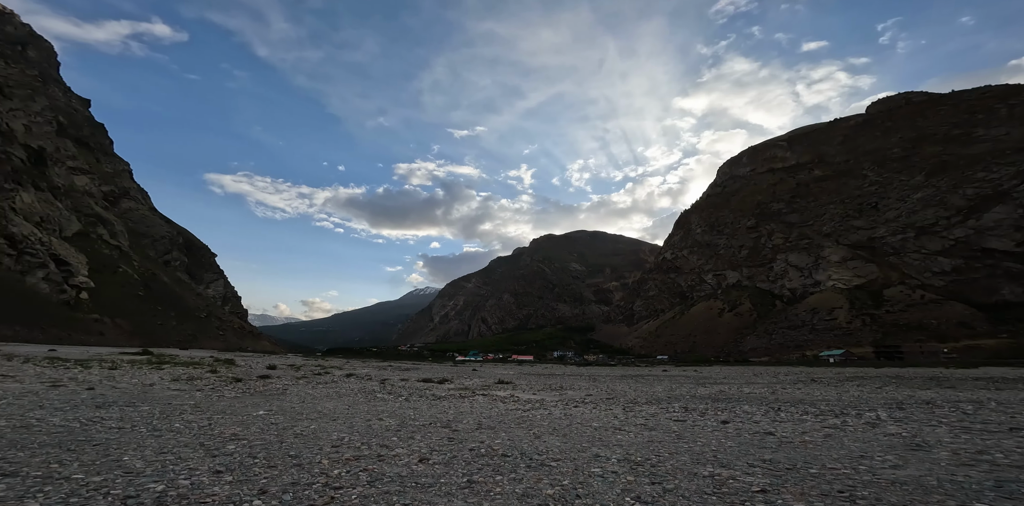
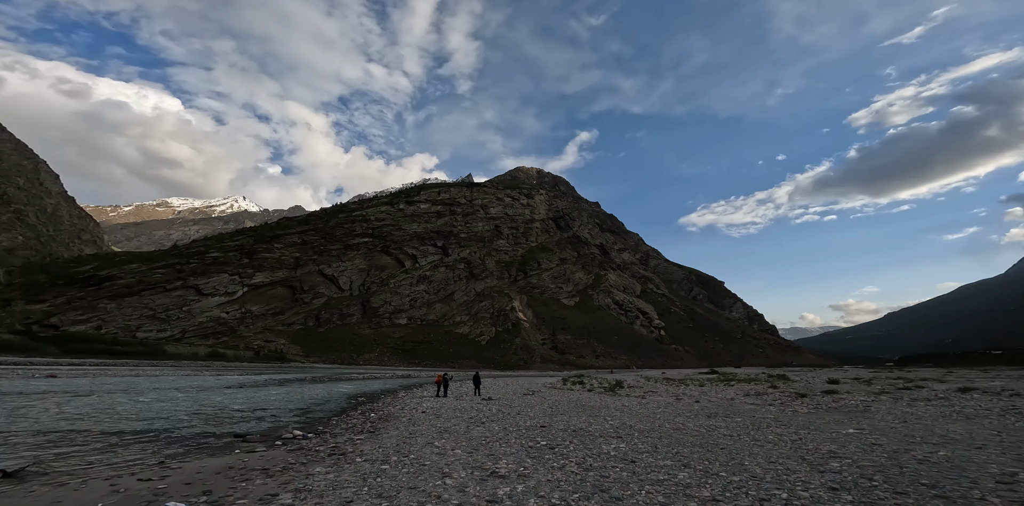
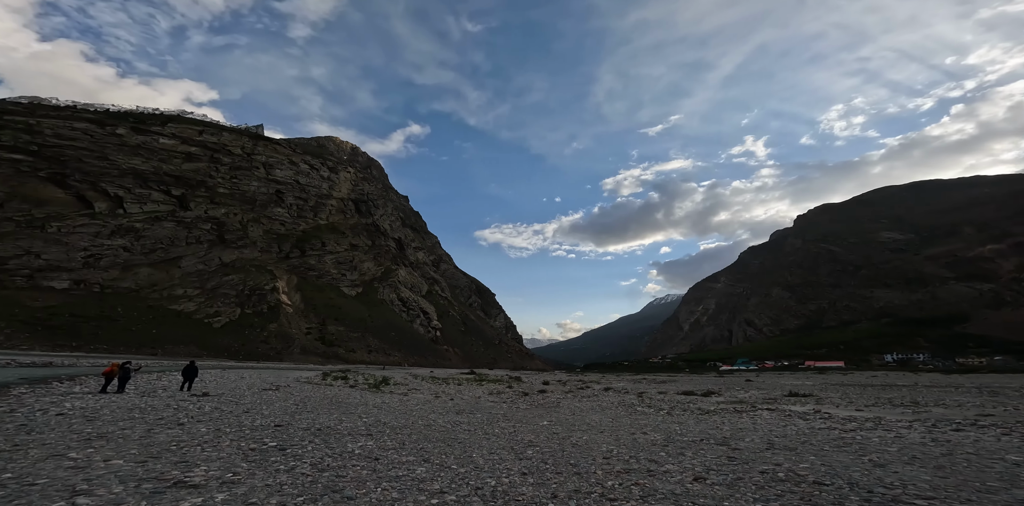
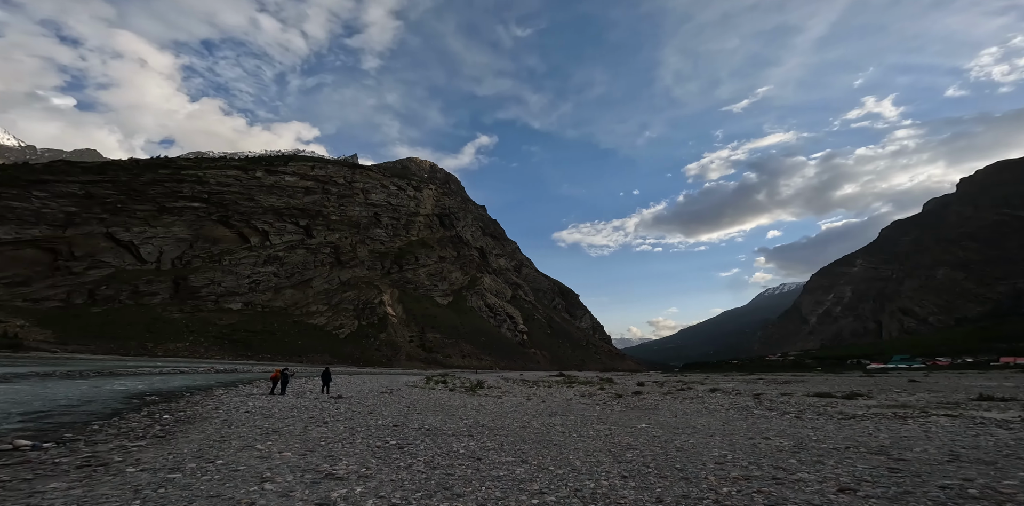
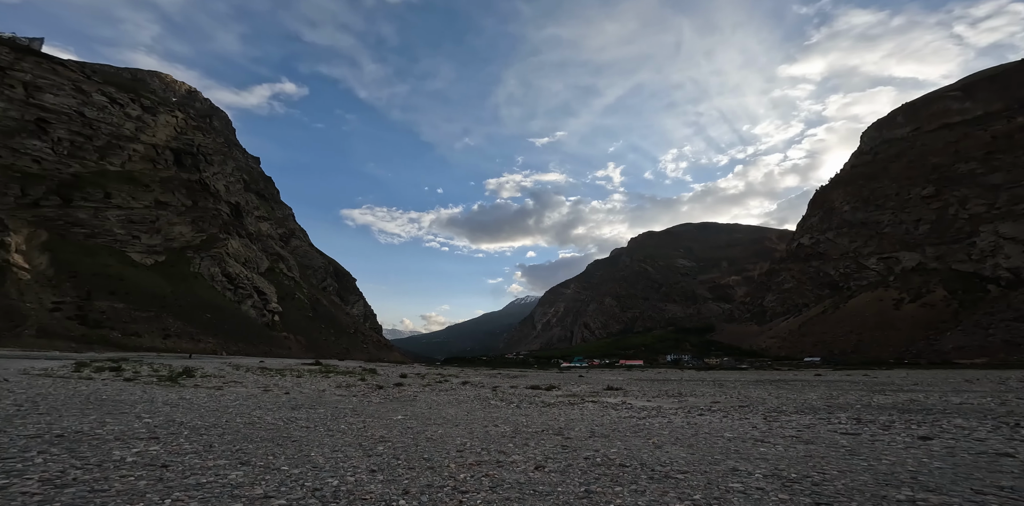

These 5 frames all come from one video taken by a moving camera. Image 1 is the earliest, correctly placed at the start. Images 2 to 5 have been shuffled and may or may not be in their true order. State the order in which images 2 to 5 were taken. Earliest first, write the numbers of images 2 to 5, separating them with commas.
5, 3, 4, 2
